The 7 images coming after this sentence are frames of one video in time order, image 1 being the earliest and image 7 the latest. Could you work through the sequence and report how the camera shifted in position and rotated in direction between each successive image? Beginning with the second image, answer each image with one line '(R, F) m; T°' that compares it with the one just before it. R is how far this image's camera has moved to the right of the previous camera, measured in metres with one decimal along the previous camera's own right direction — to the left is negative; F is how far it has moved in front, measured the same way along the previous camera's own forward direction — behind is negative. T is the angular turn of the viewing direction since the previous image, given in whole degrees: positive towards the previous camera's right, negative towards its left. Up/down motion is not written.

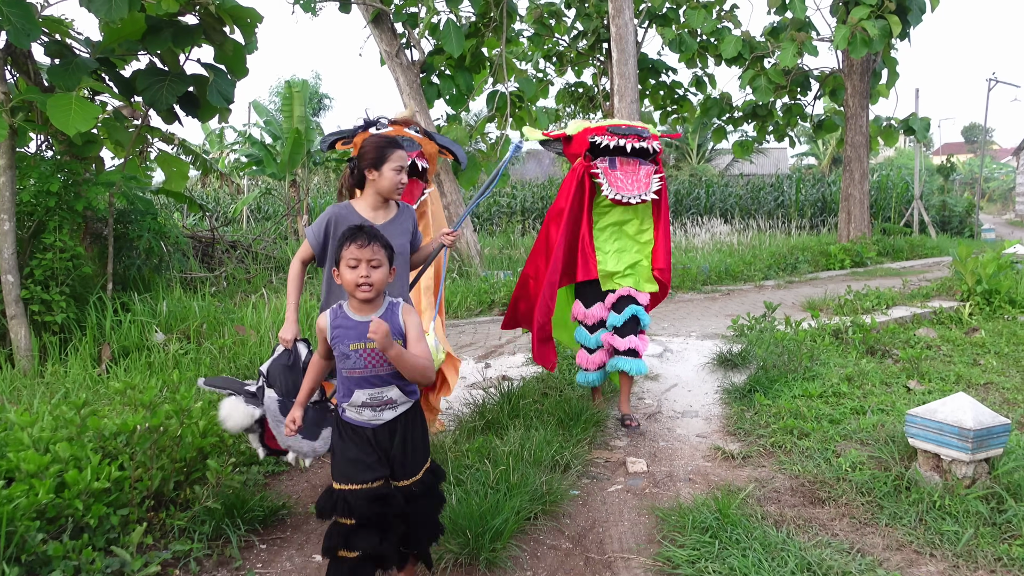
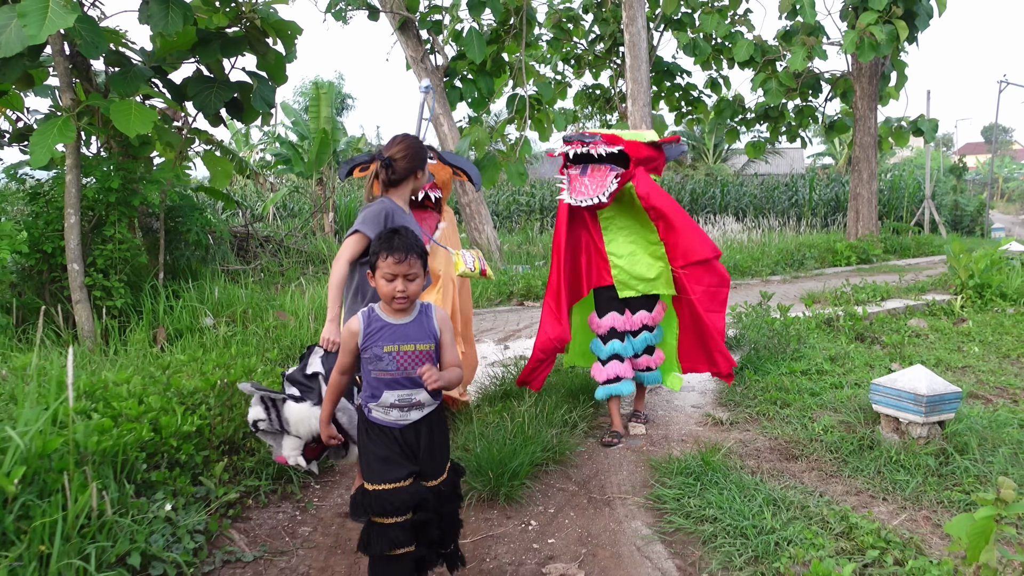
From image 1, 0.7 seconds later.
(0.0, -0.5) m; -1°
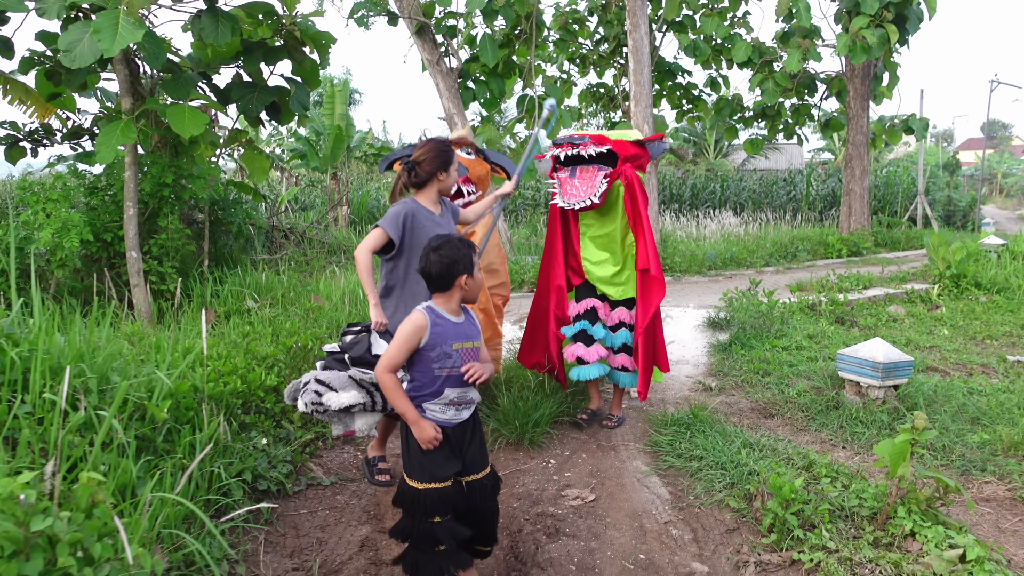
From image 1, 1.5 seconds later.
(-0.1, -0.6) m; 0°
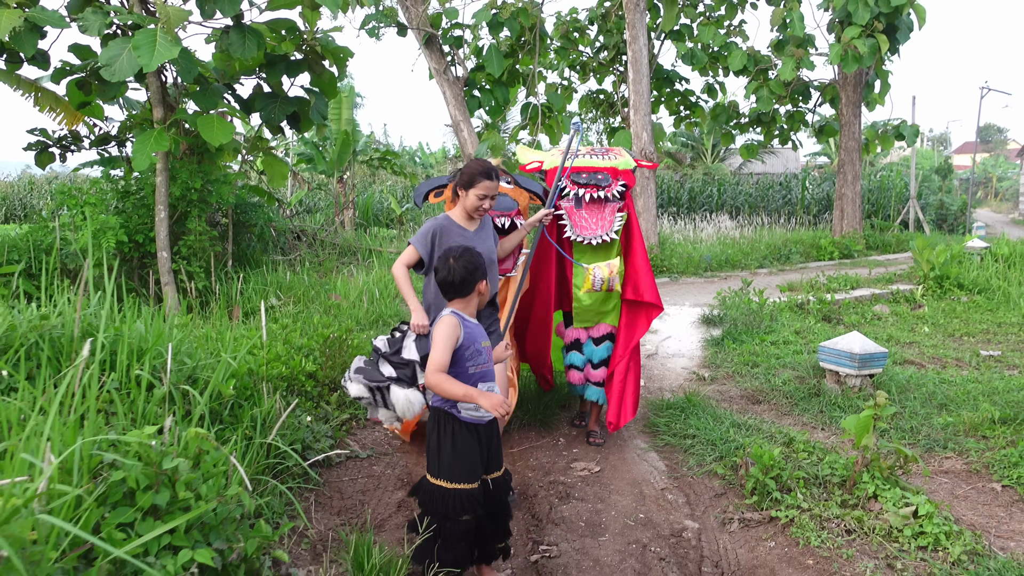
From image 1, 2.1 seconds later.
(-0.1, -0.4) m; 0°
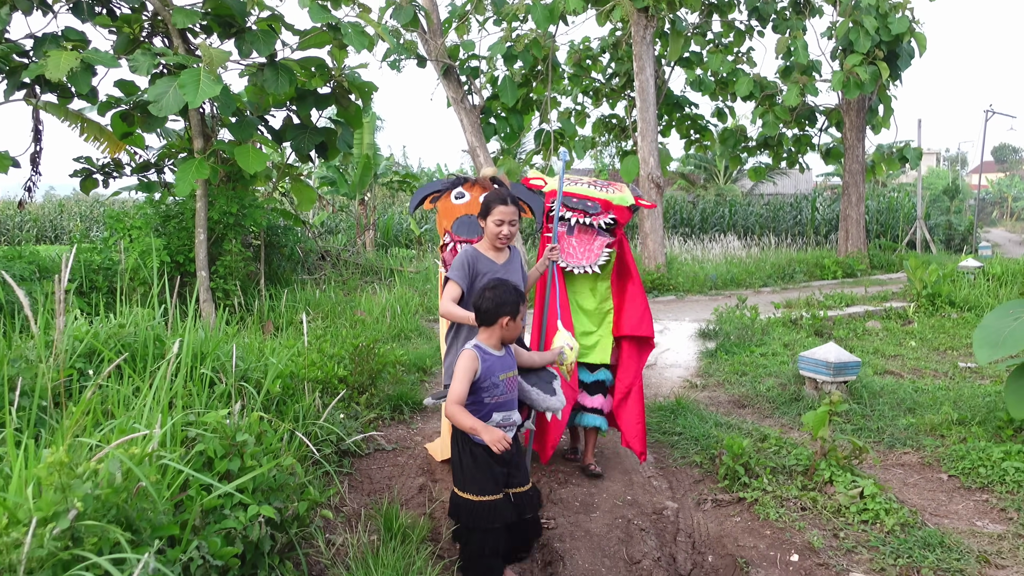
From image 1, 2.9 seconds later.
(0.0, -0.5) m; -1°
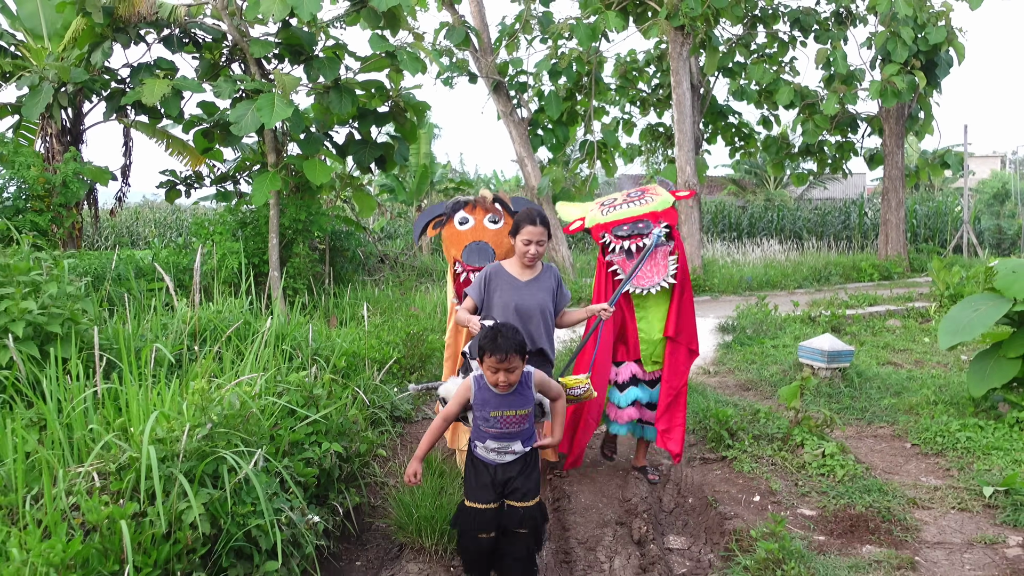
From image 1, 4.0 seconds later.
(+0.2, -0.7) m; -4°
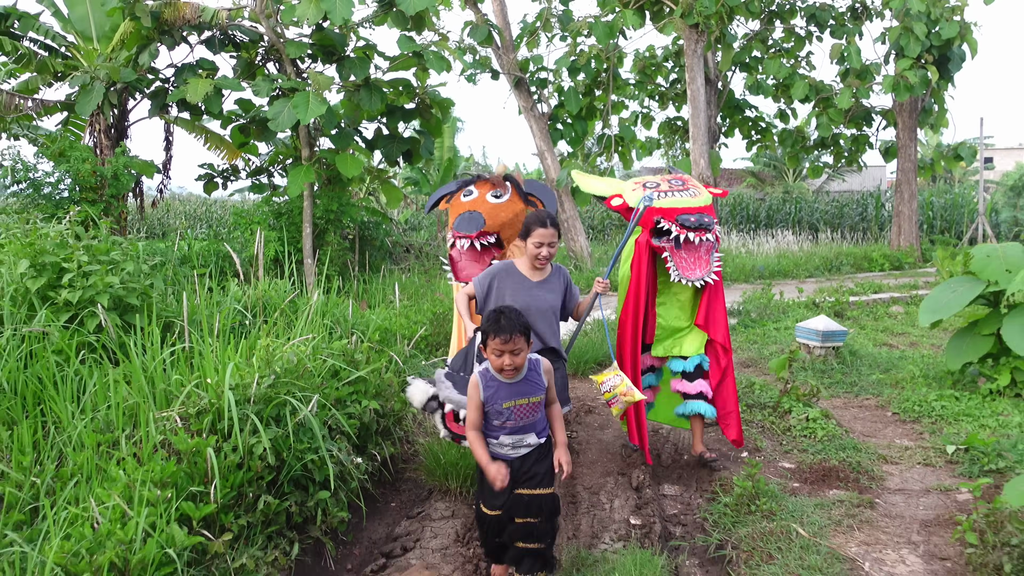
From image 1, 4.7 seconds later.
(0.0, -0.5) m; -1°
